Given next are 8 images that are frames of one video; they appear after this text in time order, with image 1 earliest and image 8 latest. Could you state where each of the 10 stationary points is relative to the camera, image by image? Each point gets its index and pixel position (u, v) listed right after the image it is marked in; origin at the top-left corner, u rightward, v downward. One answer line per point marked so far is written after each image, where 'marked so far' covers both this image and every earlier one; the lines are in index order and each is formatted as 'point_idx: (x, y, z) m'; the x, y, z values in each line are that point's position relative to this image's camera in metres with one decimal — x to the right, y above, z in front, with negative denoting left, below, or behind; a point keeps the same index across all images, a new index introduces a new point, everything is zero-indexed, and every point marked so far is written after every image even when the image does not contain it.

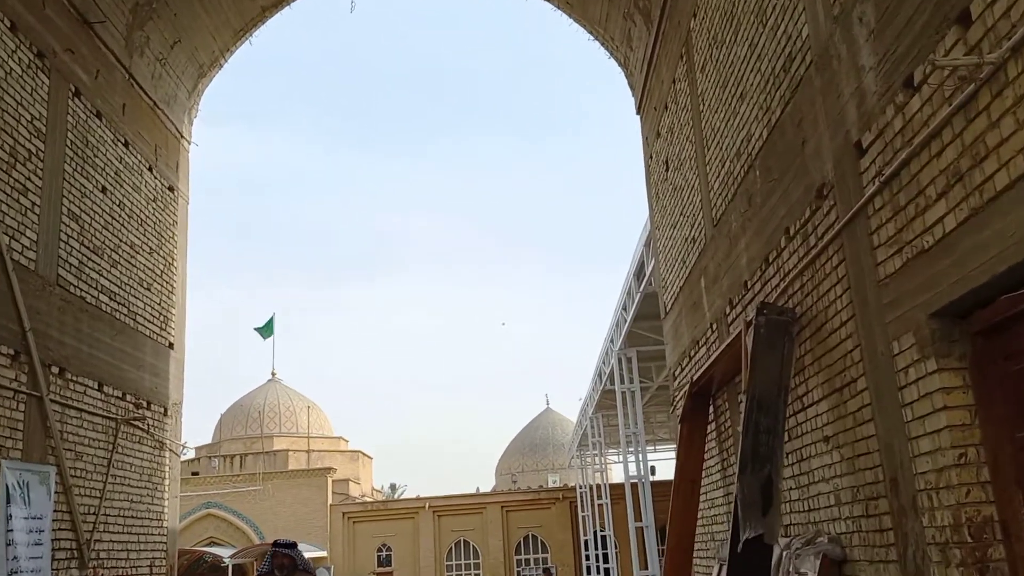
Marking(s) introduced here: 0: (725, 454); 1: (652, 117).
0: (+1.8, -1.4, +7.2) m
1: (+1.5, +1.9, +9.4) m
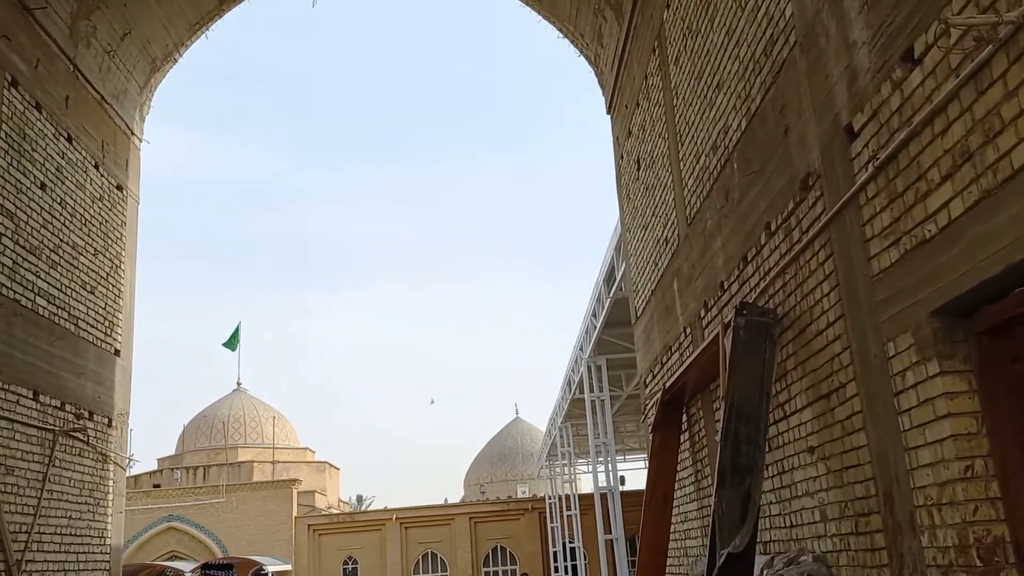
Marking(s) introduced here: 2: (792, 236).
0: (+1.5, -1.4, +6.8) m
1: (+1.2, +1.8, +9.1) m
2: (+1.5, +0.3, +4.5) m
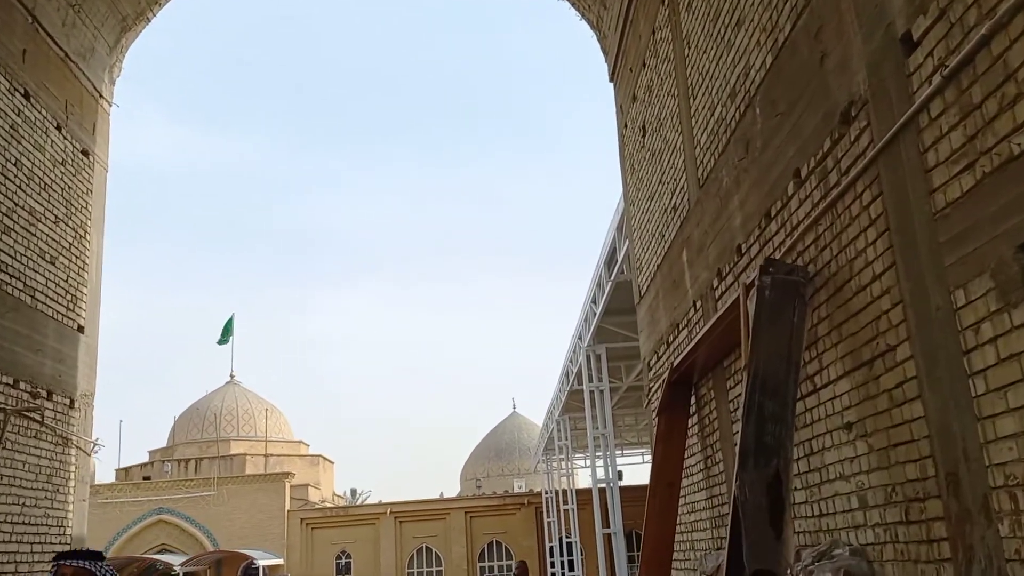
0: (+1.5, -1.2, +6.2) m
1: (+1.1, +2.1, +8.5) m
2: (+1.4, +0.5, +3.8) m
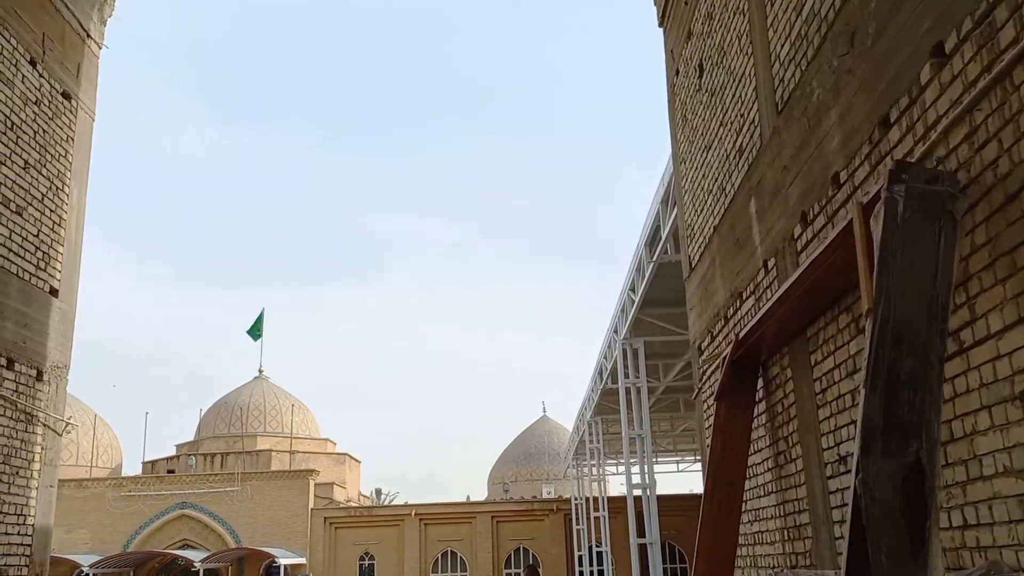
0: (+1.6, -0.9, +5.0) m
1: (+1.5, +2.3, +7.3) m
2: (+1.5, +0.8, +2.7) m
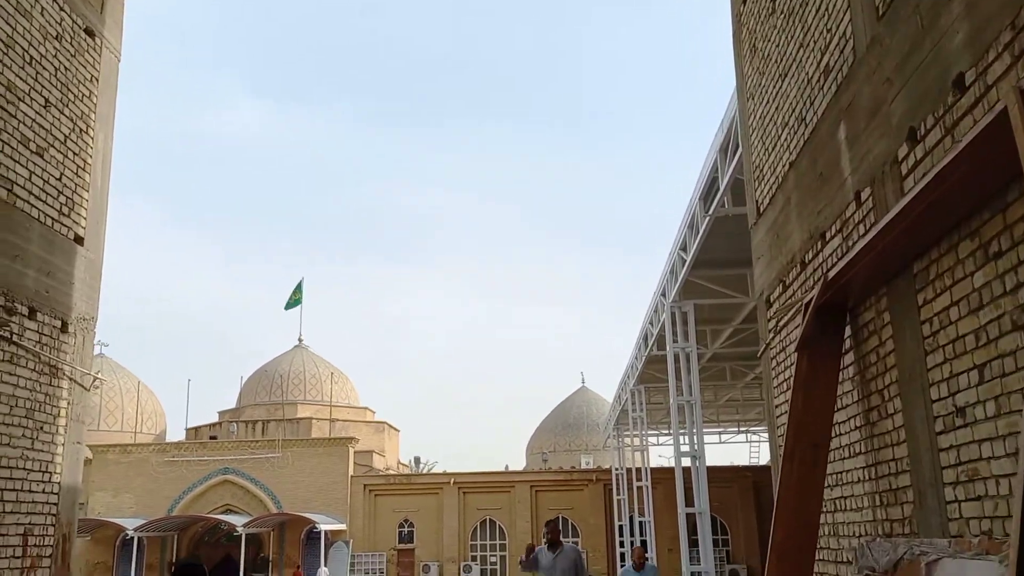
0: (+1.9, -0.6, +4.4) m
1: (+1.9, +2.8, +6.6) m
2: (+1.7, +1.0, +2.0) m
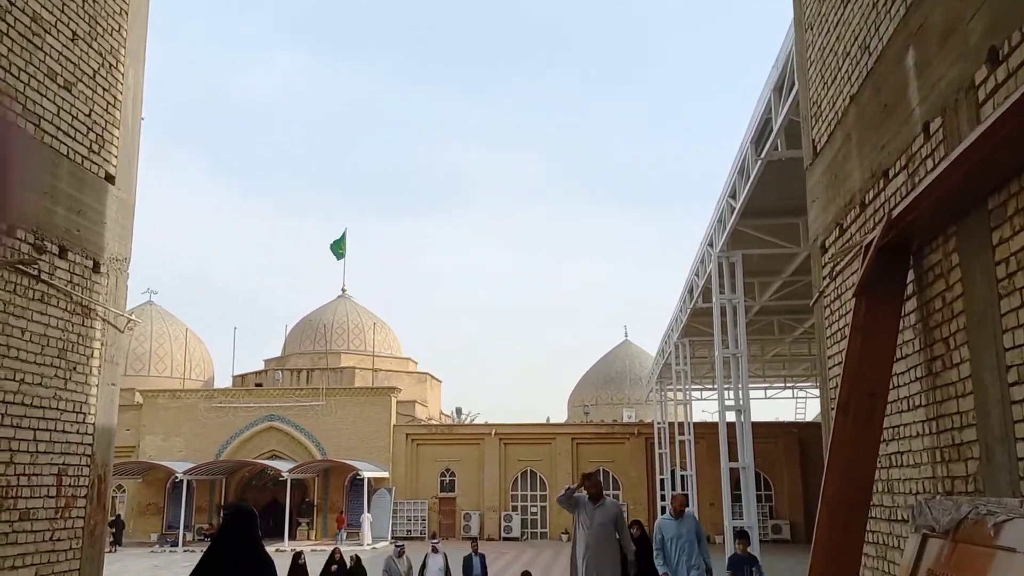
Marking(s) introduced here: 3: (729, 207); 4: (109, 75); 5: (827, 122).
0: (+2.1, -0.3, +4.1) m
1: (+2.2, +3.2, +6.1) m
2: (+1.8, +1.2, +1.6) m
3: (+3.2, +1.2, +12.6) m
4: (-3.3, +1.7, +6.9) m
5: (+2.3, +1.2, +6.2) m
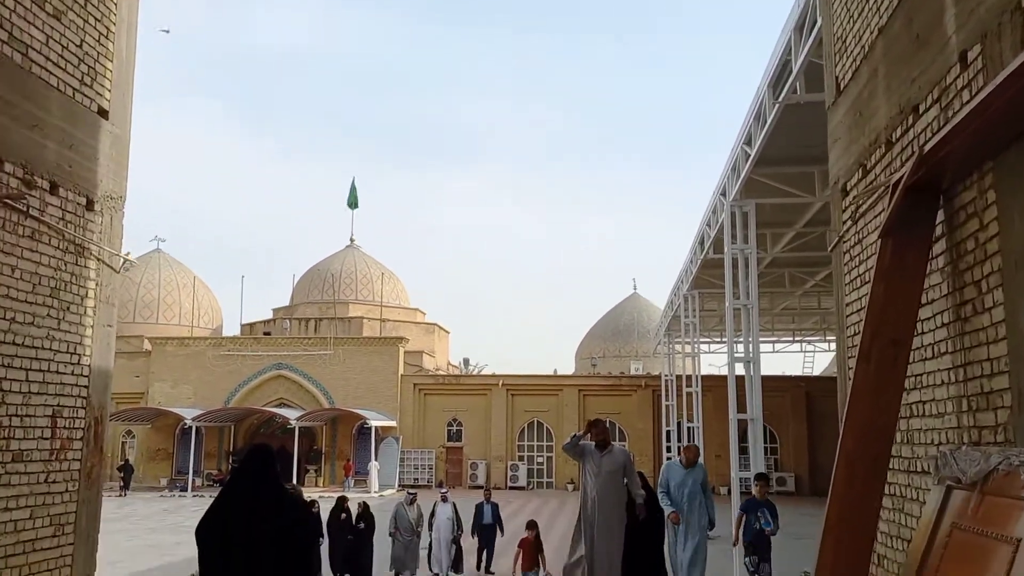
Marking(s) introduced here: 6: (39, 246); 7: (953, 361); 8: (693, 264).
0: (+2.1, 0.0, +3.9) m
1: (+2.2, +3.5, +5.7) m
2: (+1.8, +1.3, +1.3) m
3: (+3.3, +1.9, +12.3) m
4: (-3.2, +2.2, +6.6) m
5: (+2.3, +1.6, +5.8) m
6: (-3.3, +0.3, +5.9) m
7: (+2.1, -0.4, +4.1) m
8: (+3.8, +0.5, +18.0) m
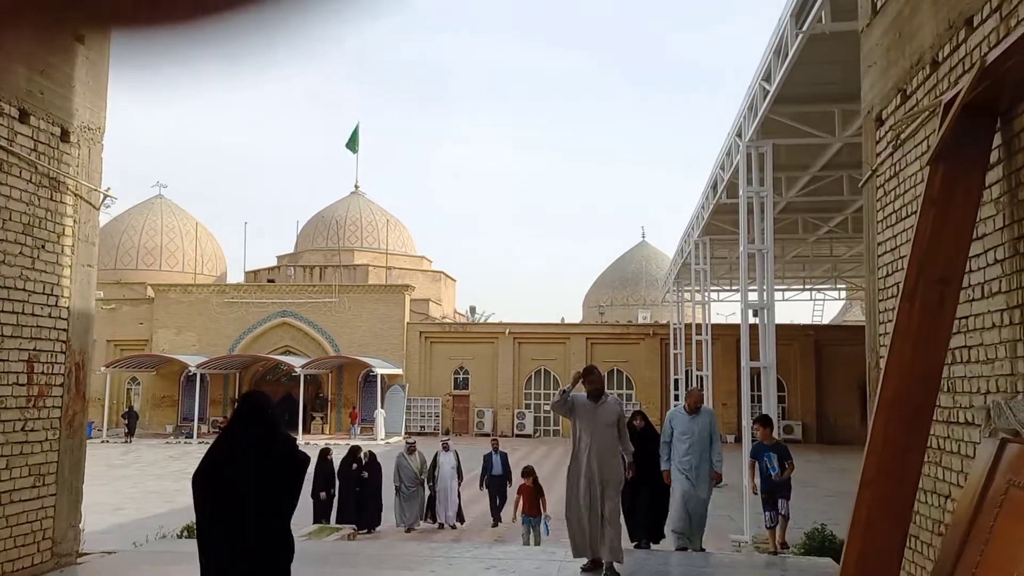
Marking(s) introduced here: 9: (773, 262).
0: (+2.1, +0.3, +3.4) m
1: (+2.3, +3.9, +5.0) m
2: (+1.8, +1.5, +0.8) m
3: (+3.4, +2.7, +11.7) m
4: (-3.1, +2.6, +6.1) m
5: (+2.4, +2.0, +5.3) m
6: (-3.2, +0.7, +5.5) m
7: (+2.1, -0.1, +3.7) m
8: (+4.0, +1.6, +17.5) m
9: (+4.0, +0.4, +13.2) m
